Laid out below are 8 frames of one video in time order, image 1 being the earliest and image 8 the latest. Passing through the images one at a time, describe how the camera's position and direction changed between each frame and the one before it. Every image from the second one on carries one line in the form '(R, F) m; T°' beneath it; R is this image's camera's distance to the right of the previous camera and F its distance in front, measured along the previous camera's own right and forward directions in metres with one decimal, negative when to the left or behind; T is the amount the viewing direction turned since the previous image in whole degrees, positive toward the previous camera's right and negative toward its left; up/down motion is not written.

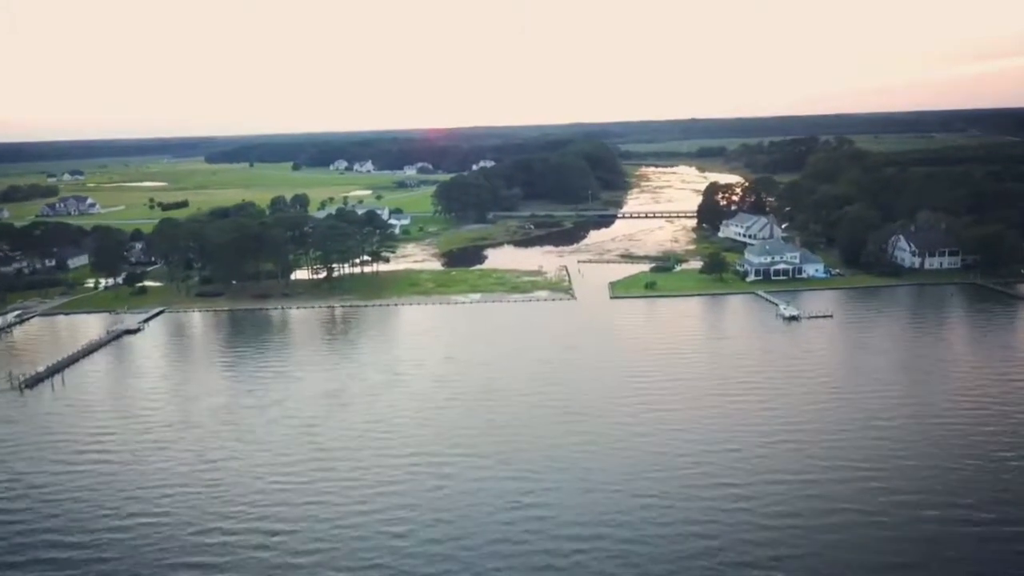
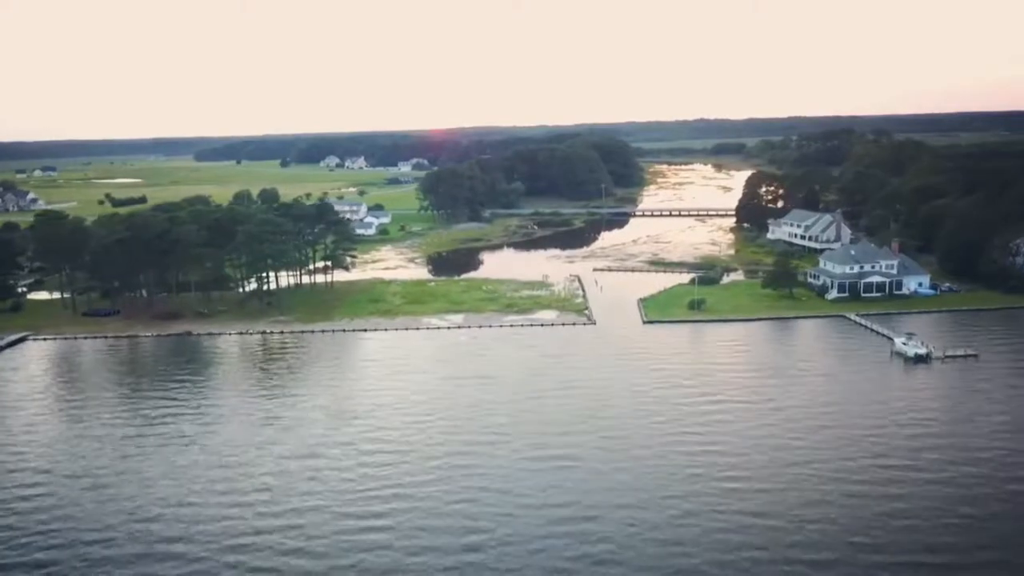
(+0.5, +15.6) m; 0°
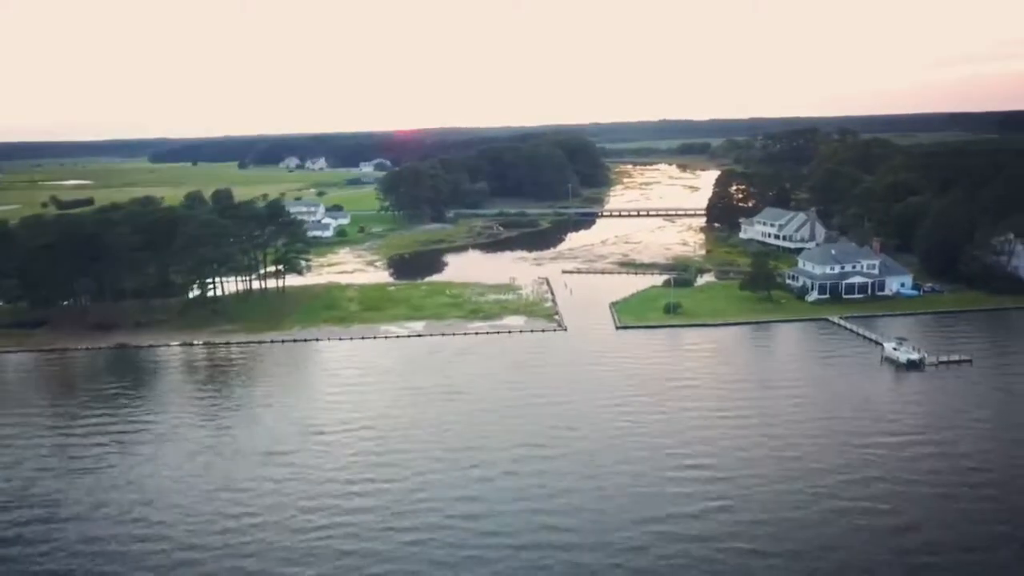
(+0.1, +2.7) m; +2°
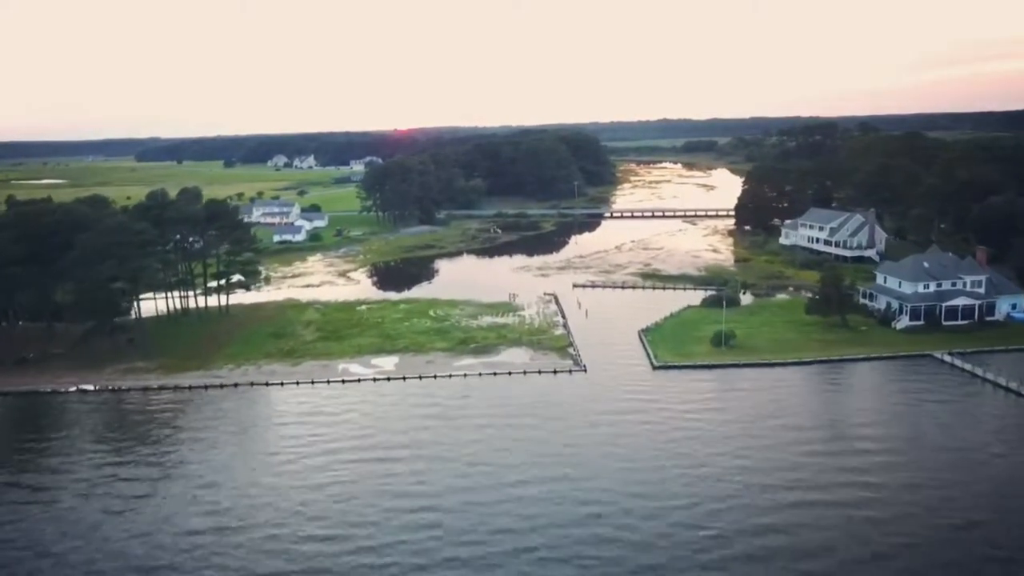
(-0.1, +9.6) m; 0°
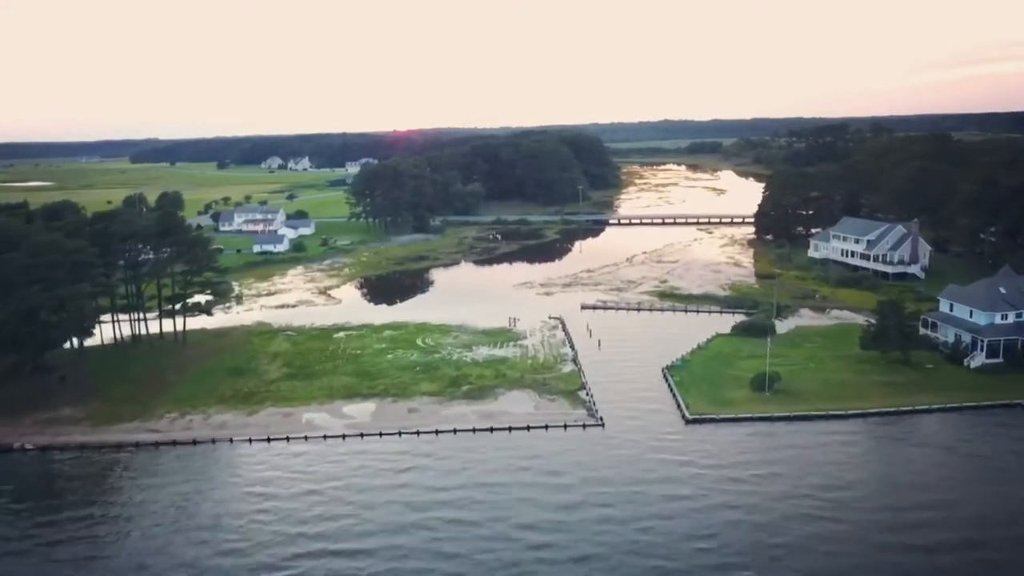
(0.0, +5.1) m; 0°
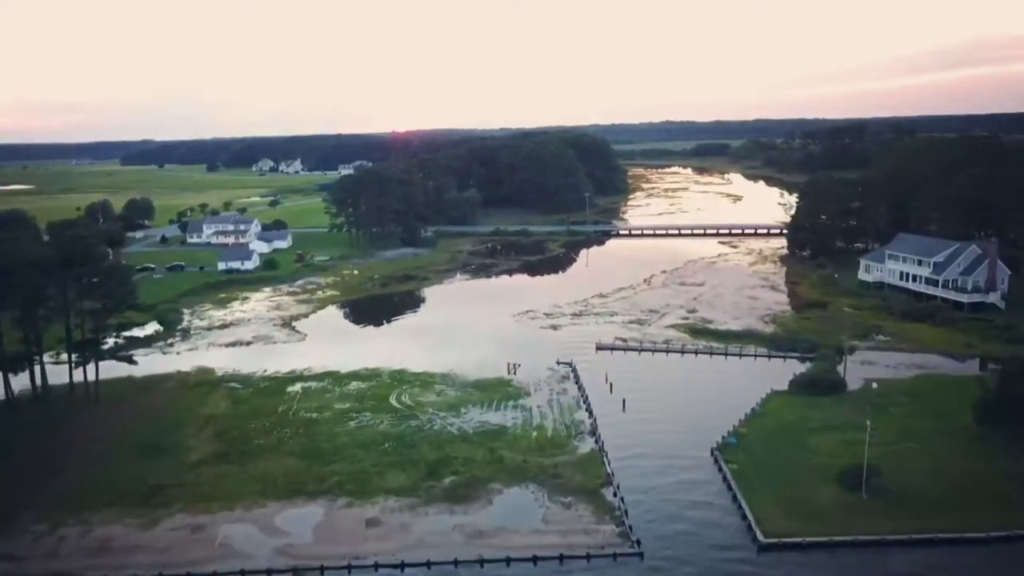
(0.0, +7.0) m; 0°
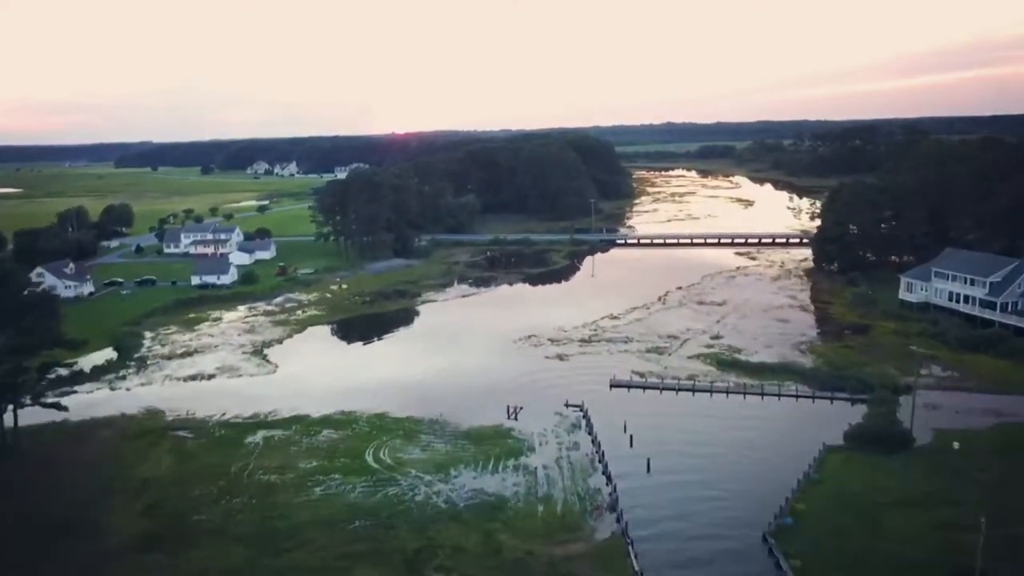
(0.0, +4.3) m; 0°
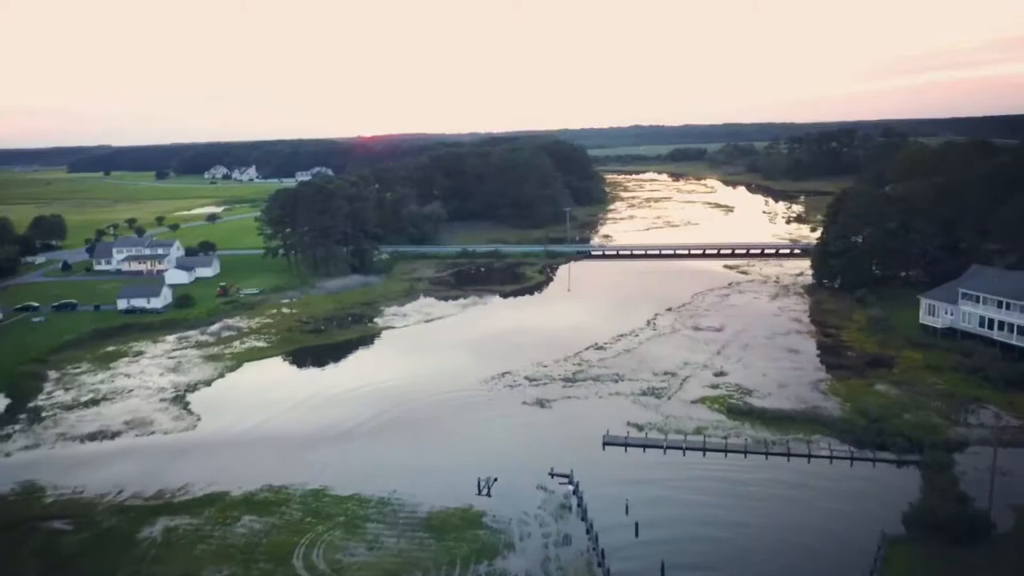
(0.0, +4.9) m; +2°
